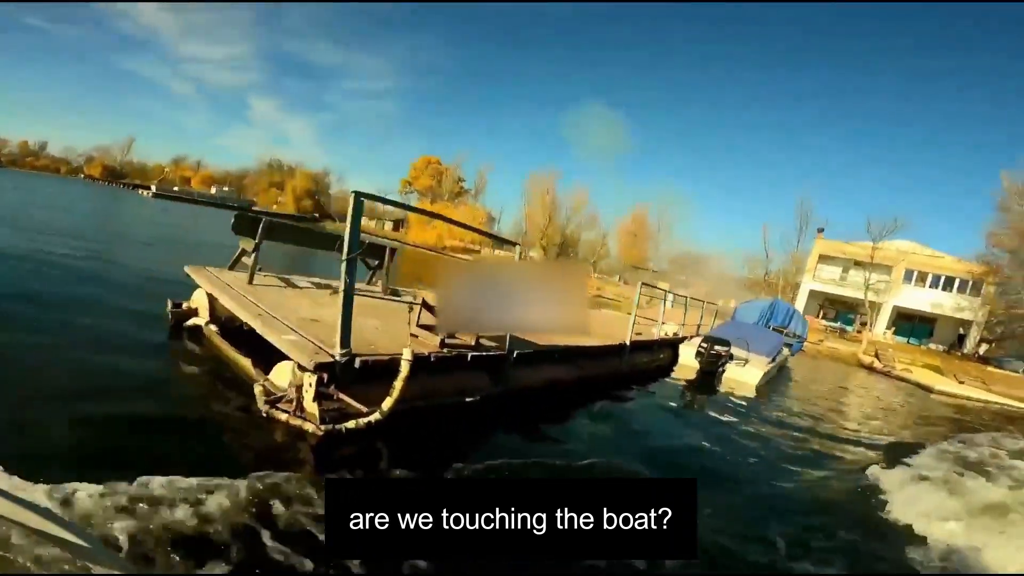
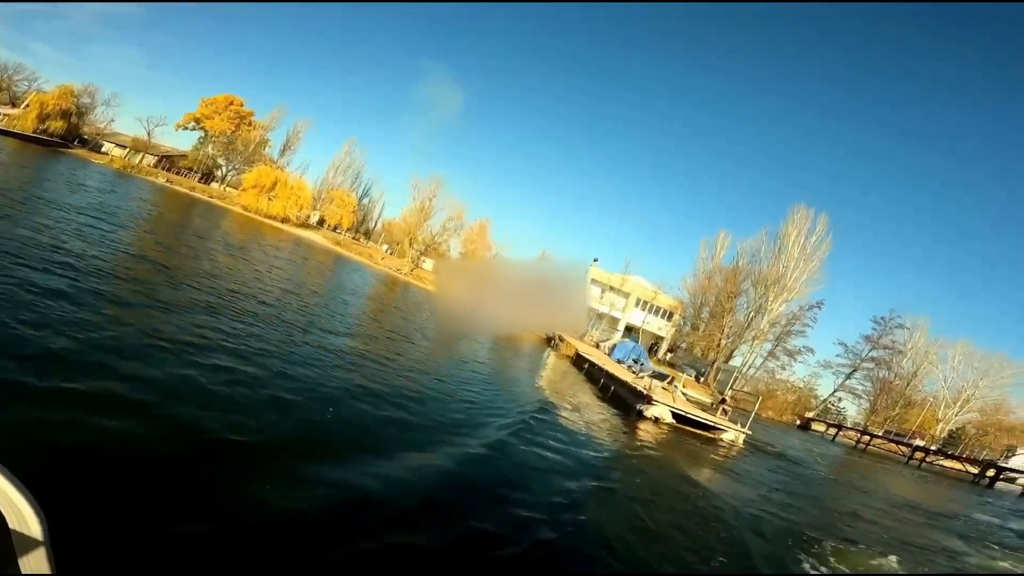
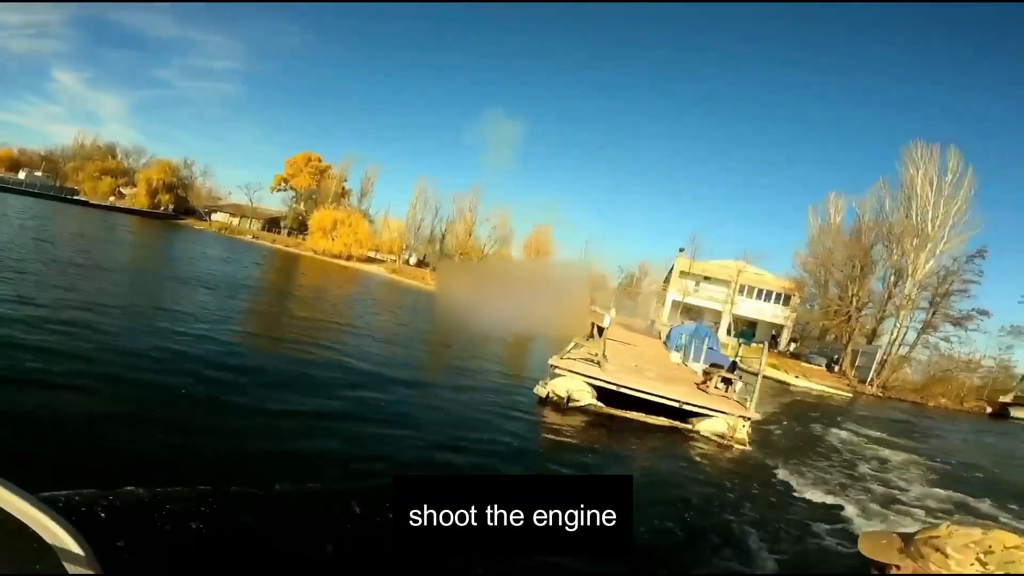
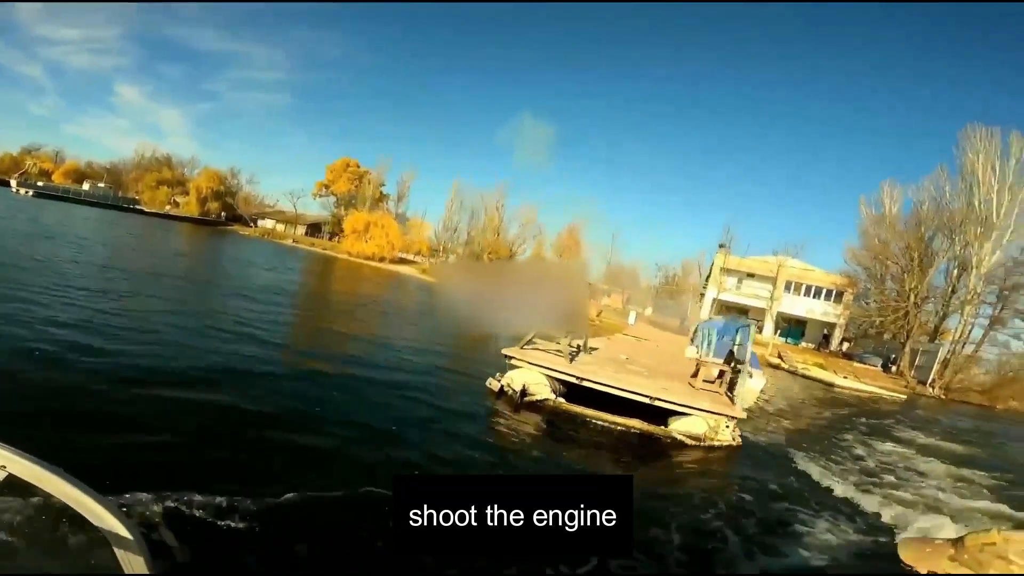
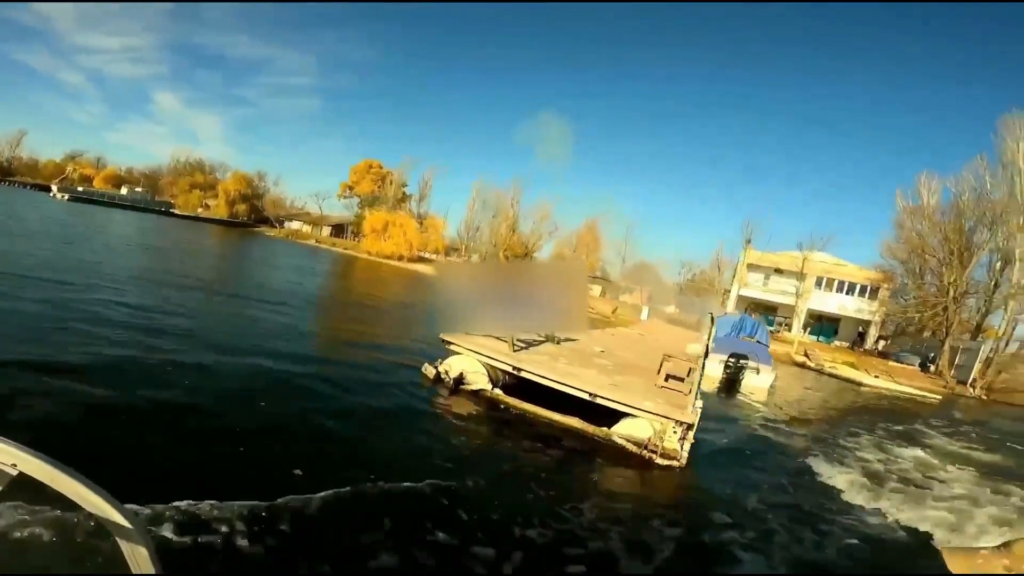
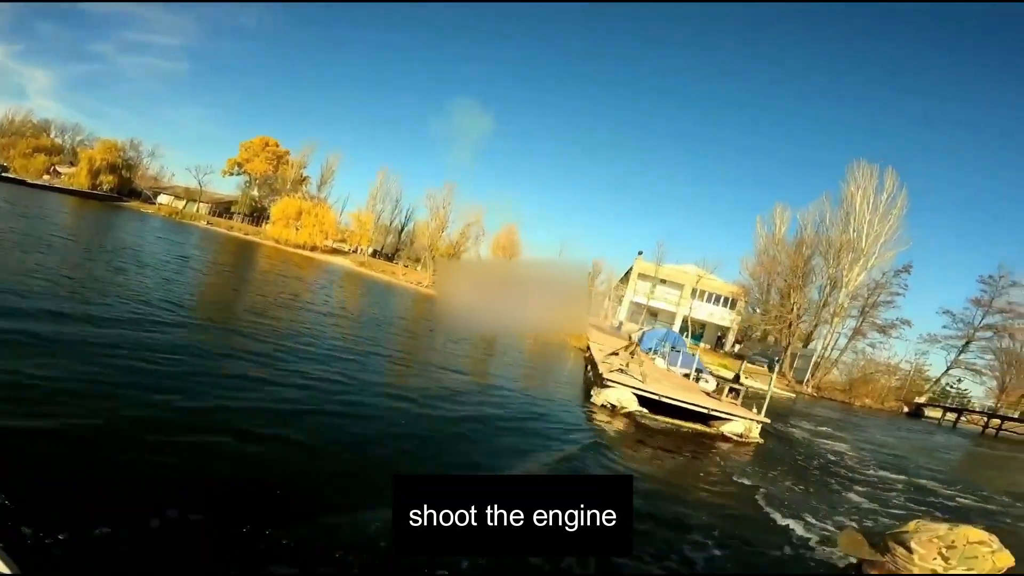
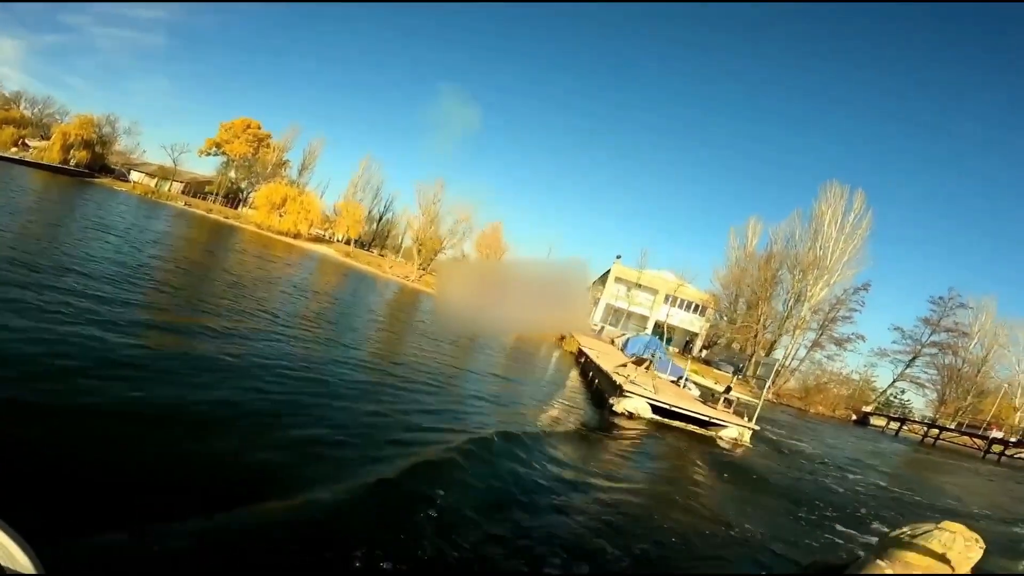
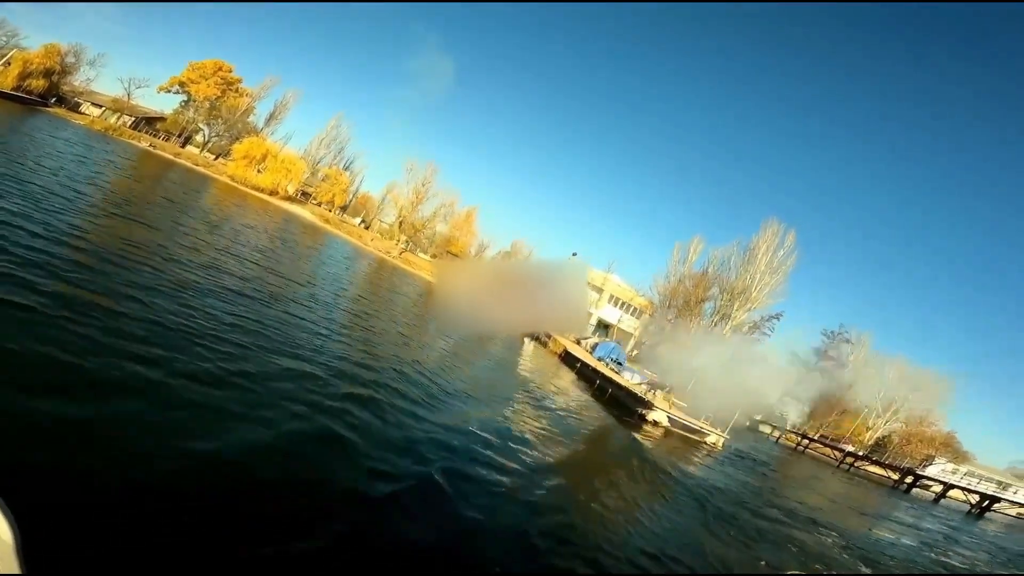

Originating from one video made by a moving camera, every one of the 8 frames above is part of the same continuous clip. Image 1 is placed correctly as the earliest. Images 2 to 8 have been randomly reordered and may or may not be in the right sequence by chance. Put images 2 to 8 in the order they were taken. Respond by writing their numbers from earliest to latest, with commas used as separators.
5, 4, 3, 6, 7, 2, 8
